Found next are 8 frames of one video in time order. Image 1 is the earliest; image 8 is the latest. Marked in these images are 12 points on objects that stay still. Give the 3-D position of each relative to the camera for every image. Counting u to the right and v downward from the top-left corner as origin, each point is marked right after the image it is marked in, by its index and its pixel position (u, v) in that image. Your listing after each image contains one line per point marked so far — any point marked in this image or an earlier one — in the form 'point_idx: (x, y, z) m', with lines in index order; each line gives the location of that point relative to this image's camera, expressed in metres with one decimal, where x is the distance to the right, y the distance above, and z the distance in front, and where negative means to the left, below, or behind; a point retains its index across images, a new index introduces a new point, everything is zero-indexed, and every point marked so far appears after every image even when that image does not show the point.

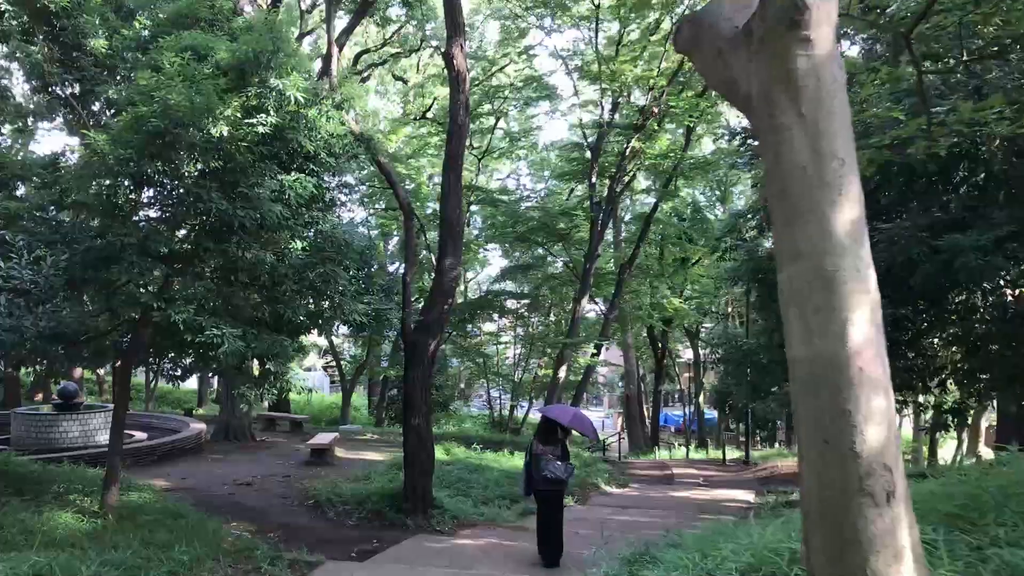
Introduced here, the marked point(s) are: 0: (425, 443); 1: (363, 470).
0: (-1.0, -1.8, +10.9) m
1: (-2.2, -2.7, +14.1) m
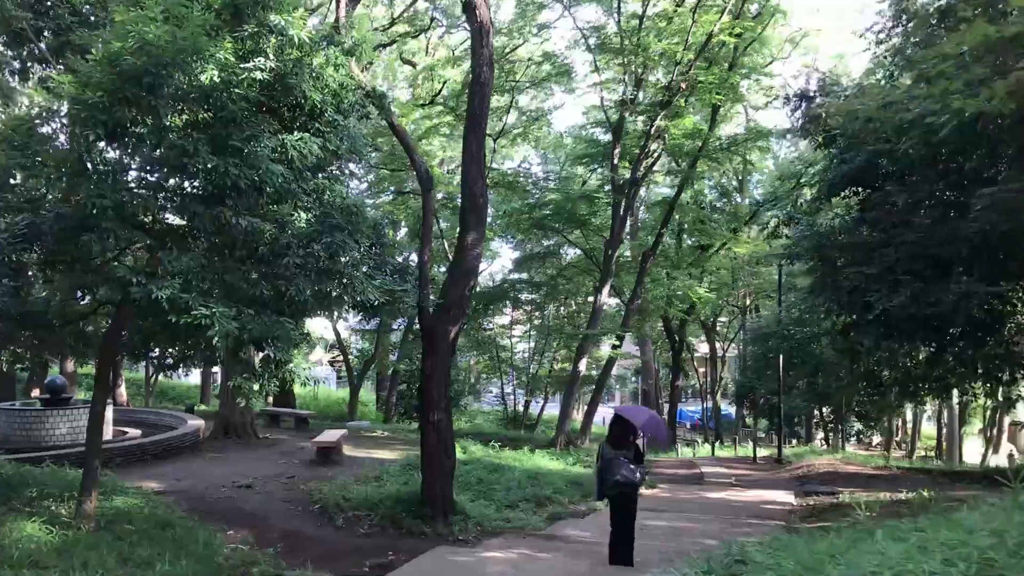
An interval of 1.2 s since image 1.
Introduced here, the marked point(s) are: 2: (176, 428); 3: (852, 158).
0: (-0.7, -1.6, +9.7) m
1: (-1.9, -2.5, +12.9) m
2: (-5.7, -2.4, +15.9) m
3: (+4.4, +1.7, +12.1) m
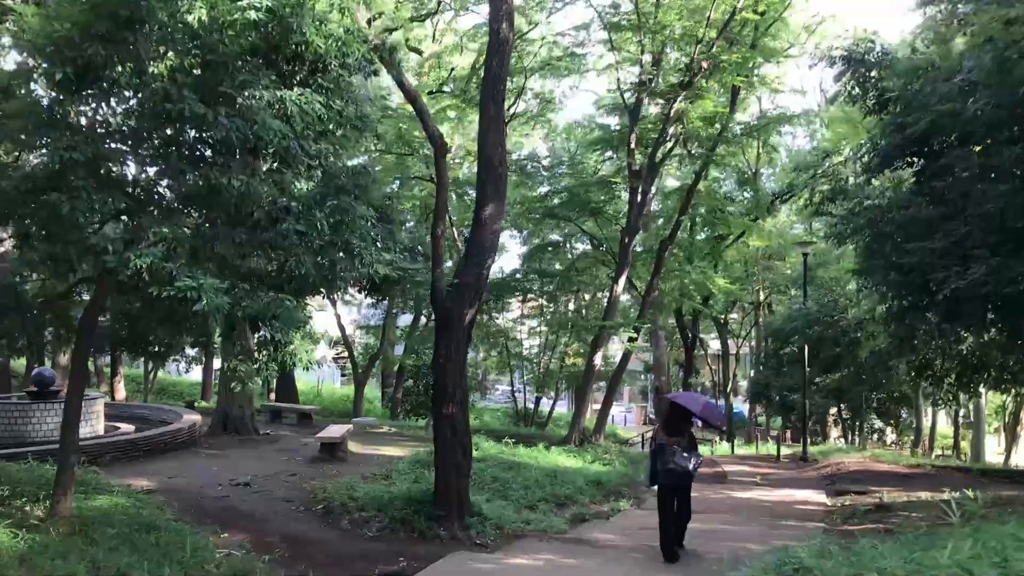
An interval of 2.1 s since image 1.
0: (-0.5, -1.4, +8.8) m
1: (-1.7, -2.3, +12.0) m
2: (-5.5, -2.2, +15.0) m
3: (+4.7, +1.9, +11.2) m
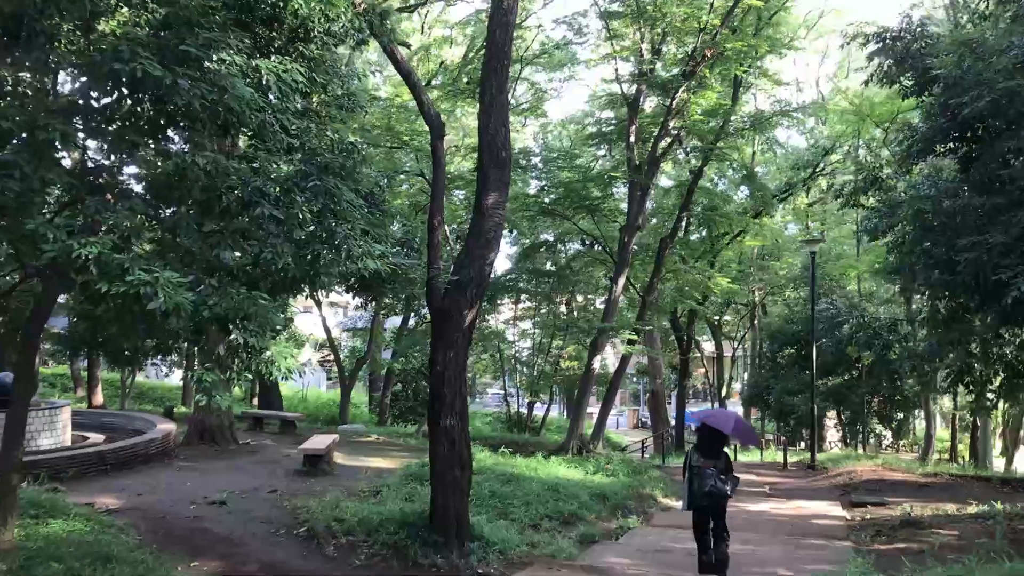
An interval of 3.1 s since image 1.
0: (-0.4, -1.4, +7.9) m
1: (-1.7, -2.3, +11.1) m
2: (-5.5, -2.2, +14.0) m
3: (+4.7, +1.9, +10.4) m
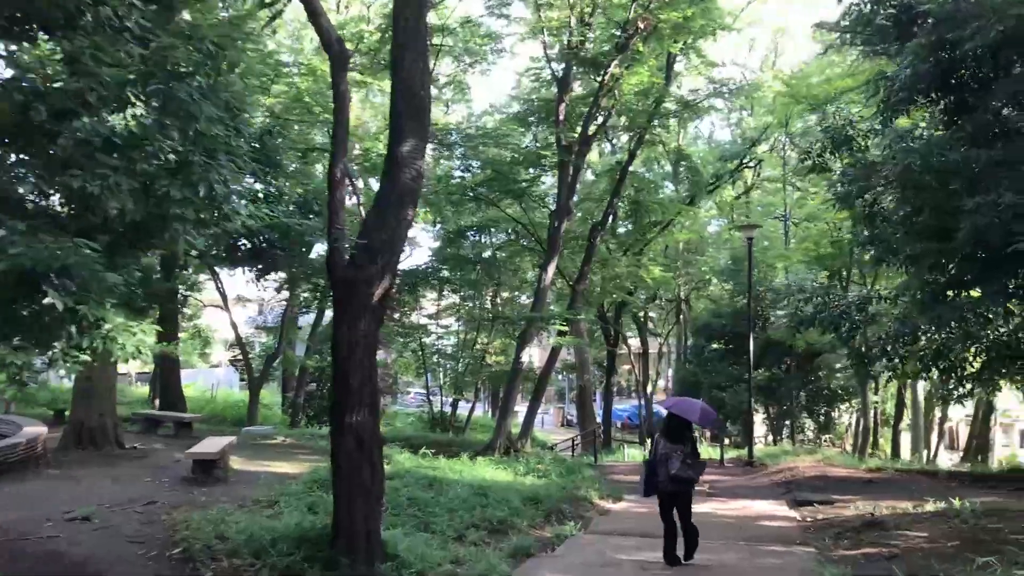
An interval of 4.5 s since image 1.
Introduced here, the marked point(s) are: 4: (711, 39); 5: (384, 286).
0: (-1.0, -1.1, +6.5) m
1: (-2.5, -2.1, +9.6) m
2: (-6.6, -1.9, +12.2) m
3: (+3.9, +2.1, +9.4) m
4: (+4.2, +5.3, +19.8) m
5: (-0.9, 0.0, +6.6) m
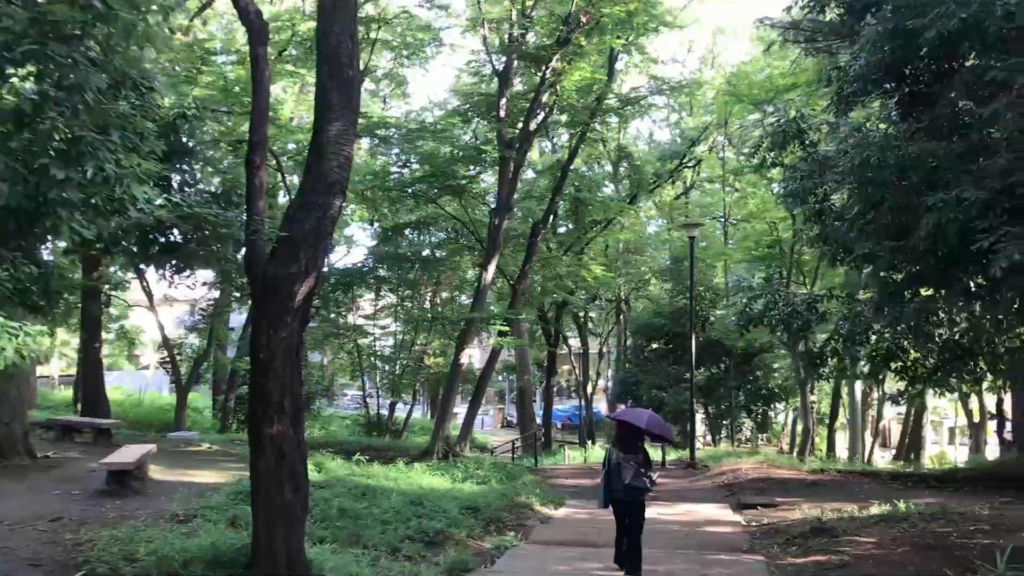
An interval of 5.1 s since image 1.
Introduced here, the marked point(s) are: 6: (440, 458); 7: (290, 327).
0: (-1.4, -1.1, +6.0) m
1: (-3.1, -2.1, +9.0) m
2: (-7.3, -1.9, +11.3) m
3: (+3.3, +2.1, +9.2) m
4: (+3.0, +5.3, +19.5) m
5: (-1.3, 0.0, +6.0) m
6: (-1.4, -3.2, +17.7) m
7: (-1.4, -0.2, +6.0) m
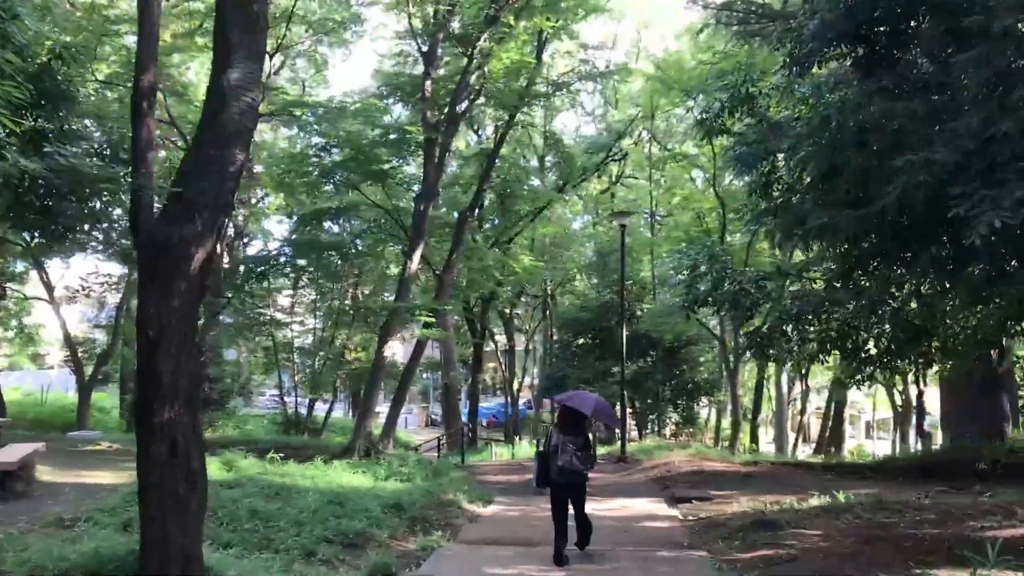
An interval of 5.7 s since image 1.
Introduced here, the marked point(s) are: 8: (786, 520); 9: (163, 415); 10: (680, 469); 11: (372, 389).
0: (-1.8, -0.9, +5.2) m
1: (-3.7, -1.9, +8.0) m
2: (-8.1, -1.7, +10.0) m
3: (+2.6, +2.3, +8.8) m
4: (+1.5, +5.5, +19.0) m
5: (-1.7, +0.2, +5.2) m
6: (-2.7, -3.0, +16.8) m
7: (-1.8, 0.0, +5.2) m
8: (+2.7, -2.3, +9.4) m
9: (-1.9, -0.7, +5.1) m
10: (+2.7, -2.9, +15.0) m
11: (-2.7, -1.9, +17.6) m
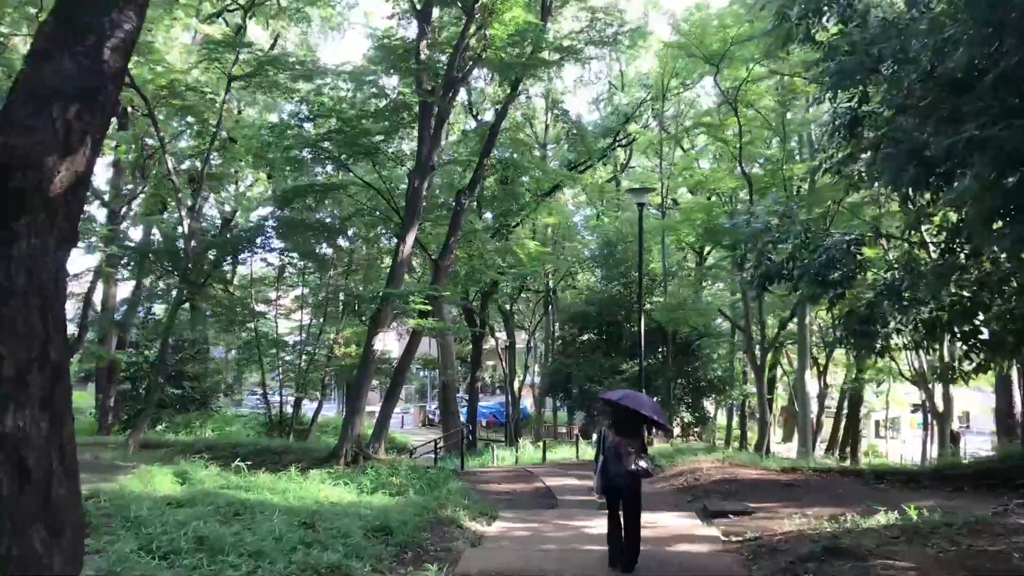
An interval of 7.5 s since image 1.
0: (-1.7, -0.7, +3.4) m
1: (-3.6, -1.7, +6.2) m
2: (-8.0, -1.5, +8.2) m
3: (+2.7, +2.6, +7.0) m
4: (+1.6, +5.7, +17.3) m
5: (-1.6, +0.4, +3.5) m
6: (-2.6, -2.8, +15.1) m
7: (-1.7, +0.2, +3.4) m
8: (+2.8, -2.1, +7.6) m
9: (-1.8, -0.5, +3.3) m
10: (+2.8, -2.7, +13.3) m
11: (-2.6, -1.7, +15.9) m
